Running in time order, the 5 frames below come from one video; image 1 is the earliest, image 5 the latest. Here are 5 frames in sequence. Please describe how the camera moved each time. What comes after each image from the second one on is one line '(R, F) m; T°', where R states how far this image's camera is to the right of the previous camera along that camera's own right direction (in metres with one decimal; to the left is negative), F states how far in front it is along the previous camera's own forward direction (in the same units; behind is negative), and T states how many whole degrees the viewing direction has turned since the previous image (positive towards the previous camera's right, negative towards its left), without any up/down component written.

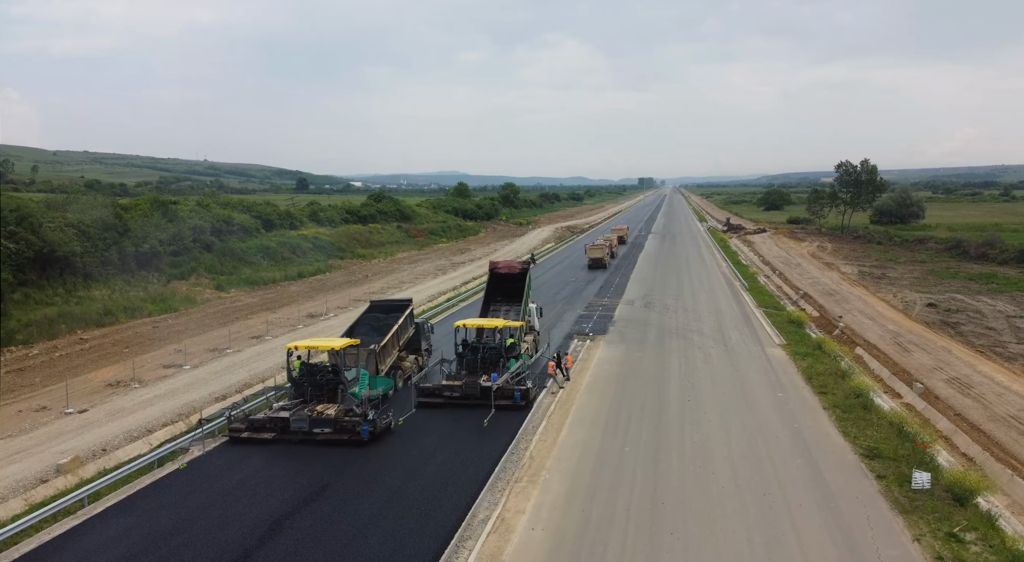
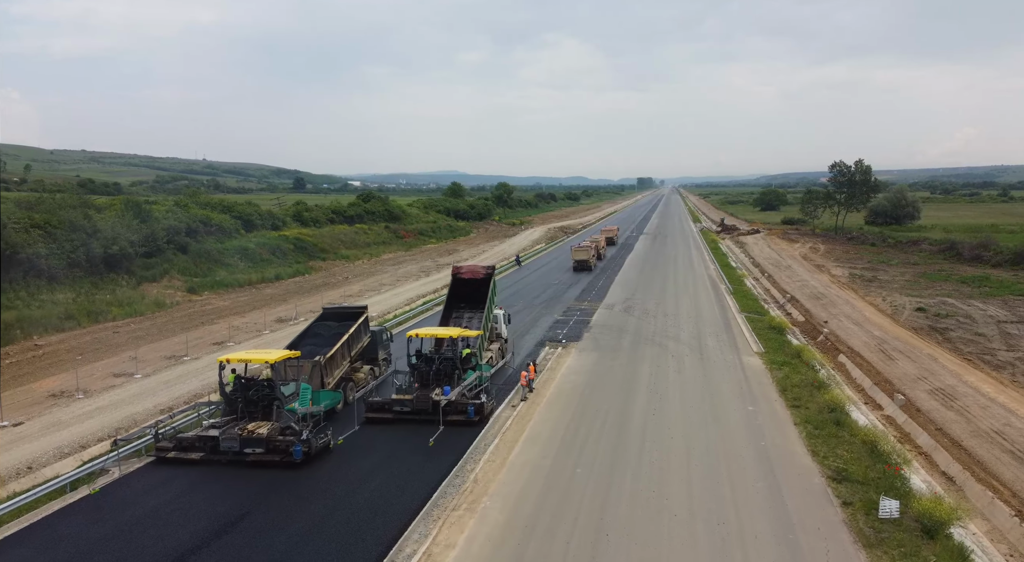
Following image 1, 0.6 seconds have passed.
(+1.2, +0.9) m; 0°
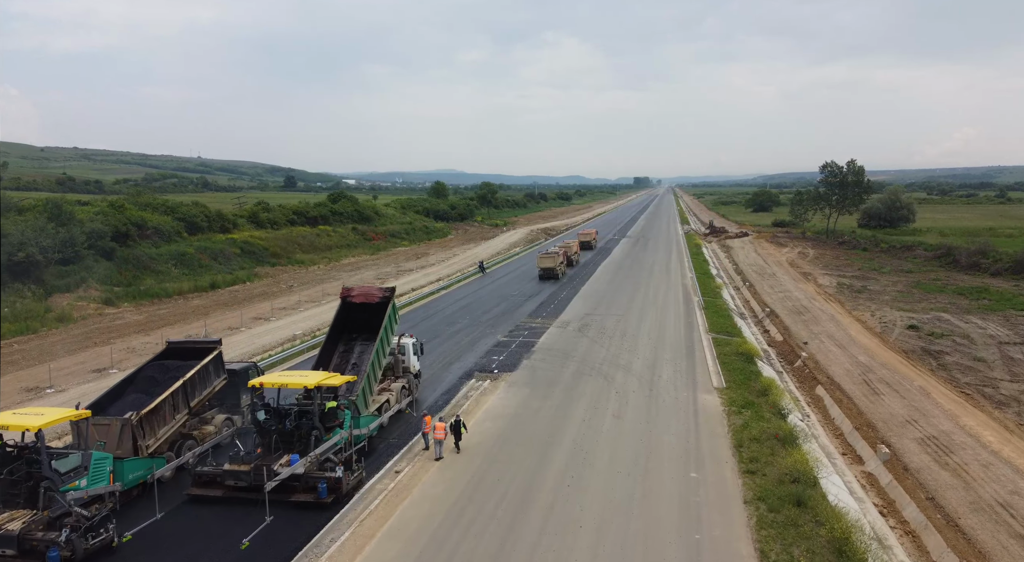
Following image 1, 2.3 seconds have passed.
(+2.5, +3.5) m; 0°
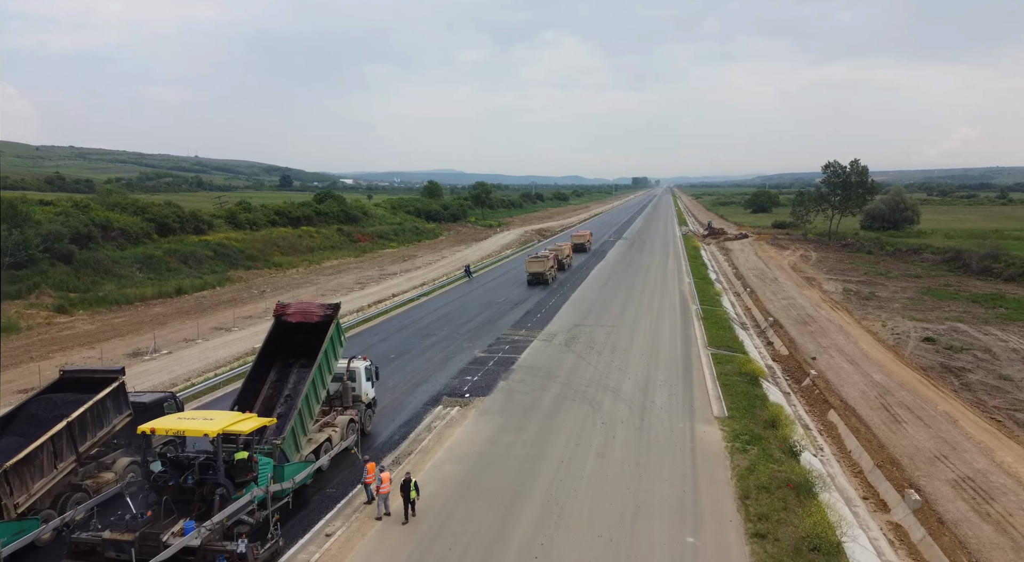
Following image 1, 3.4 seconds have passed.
(+0.7, +2.4) m; 0°
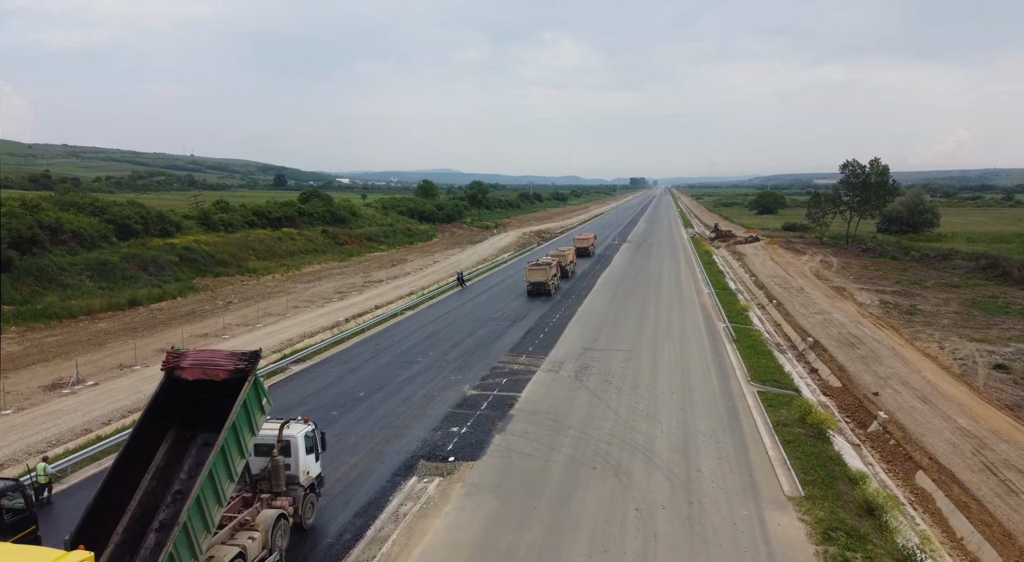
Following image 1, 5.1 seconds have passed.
(-0.1, +4.2) m; 0°
